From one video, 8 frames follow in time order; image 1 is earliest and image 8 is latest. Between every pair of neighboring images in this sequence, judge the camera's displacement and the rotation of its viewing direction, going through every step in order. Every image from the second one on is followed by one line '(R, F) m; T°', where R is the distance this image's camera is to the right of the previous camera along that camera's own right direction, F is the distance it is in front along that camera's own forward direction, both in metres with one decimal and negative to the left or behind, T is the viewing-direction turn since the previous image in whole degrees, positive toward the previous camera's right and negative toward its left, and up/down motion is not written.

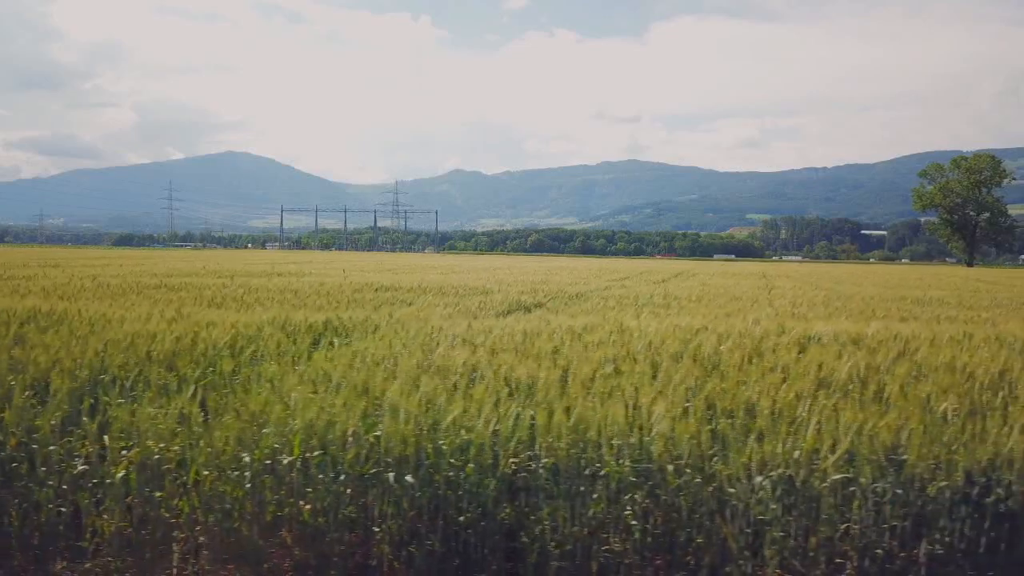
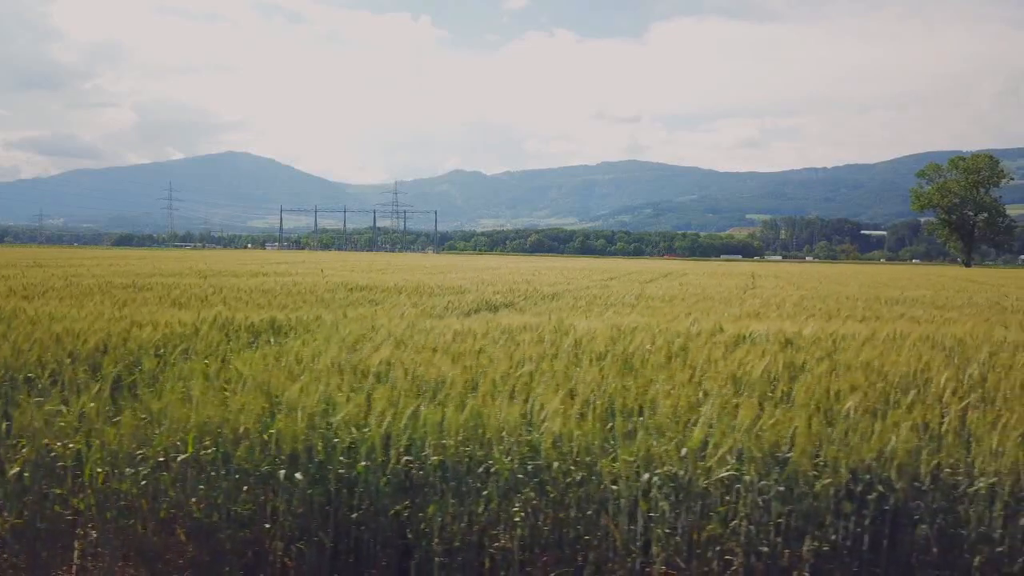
(+0.6, 0.0) m; 0°
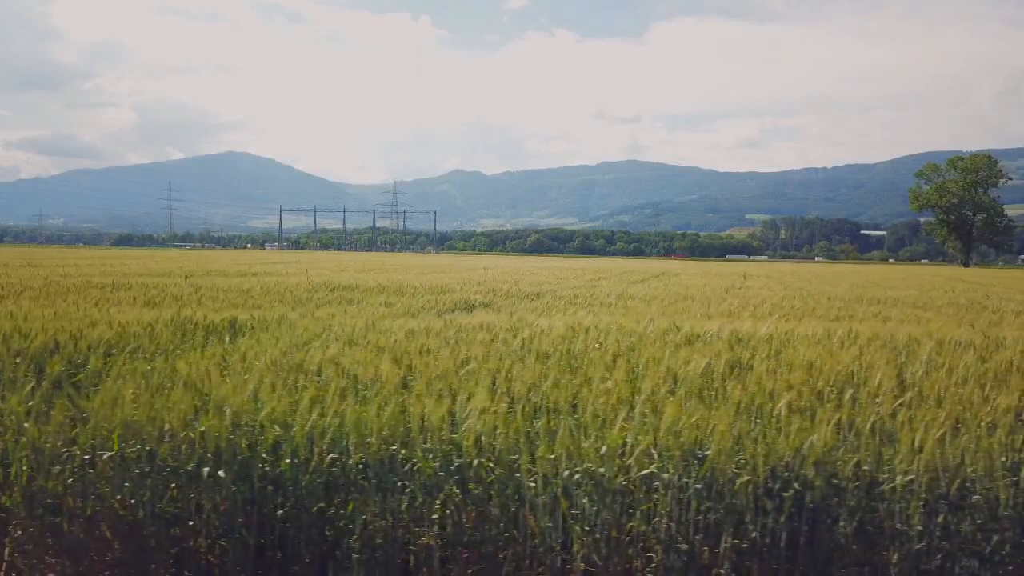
(+0.4, 0.0) m; 0°
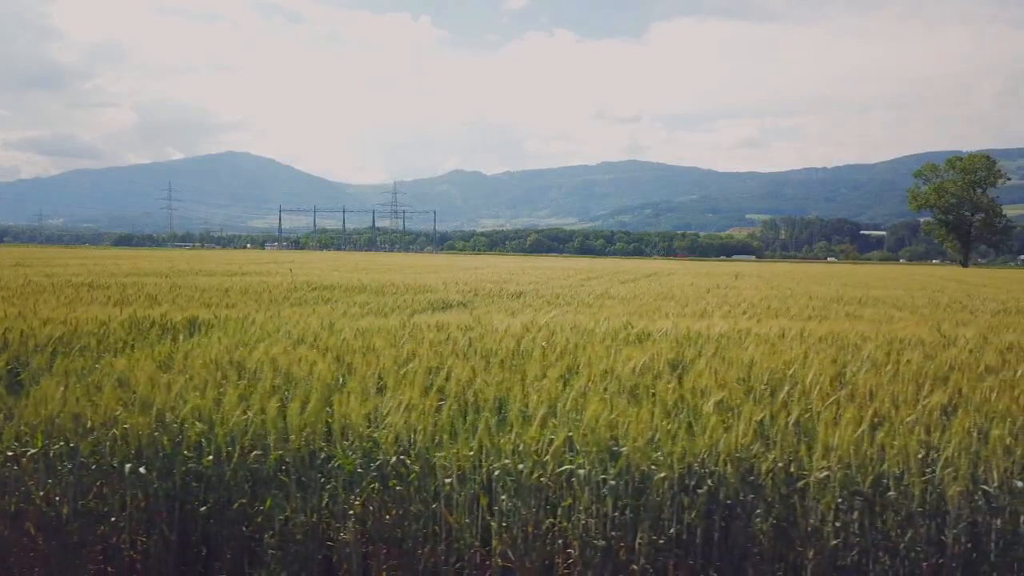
(+0.5, 0.0) m; 0°
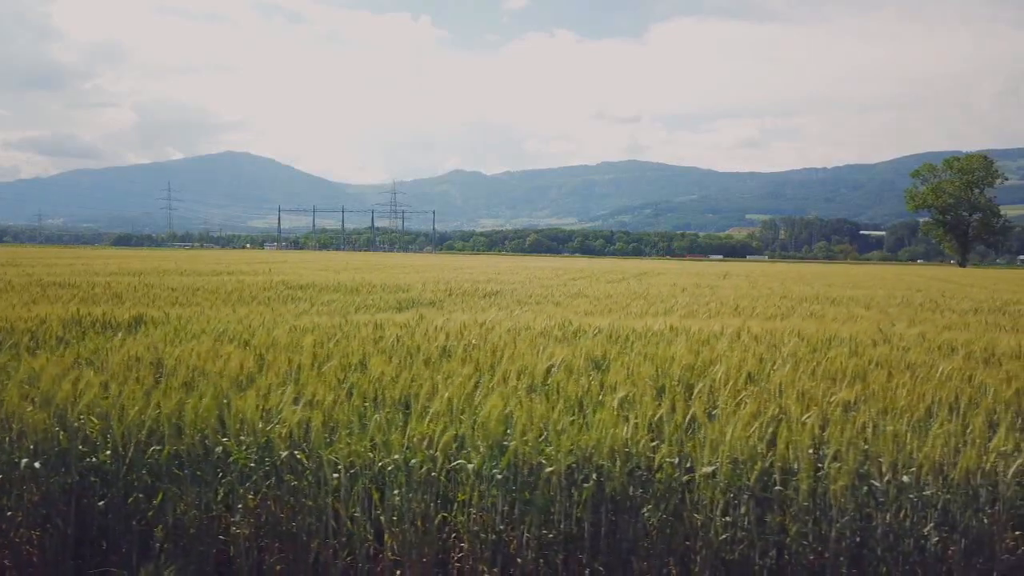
(+0.6, 0.0) m; 0°
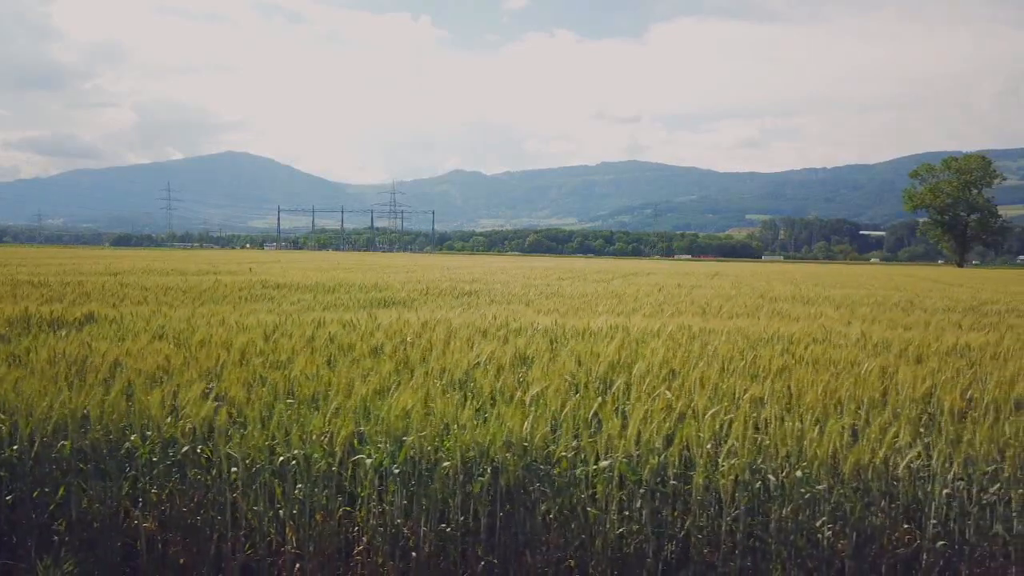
(+0.6, 0.0) m; 0°
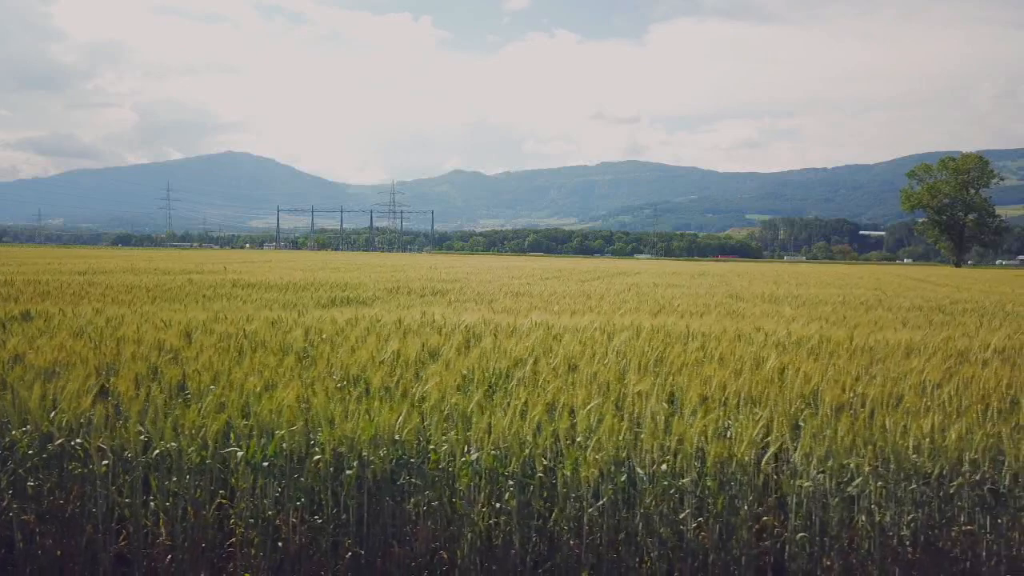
(+0.8, 0.0) m; 0°
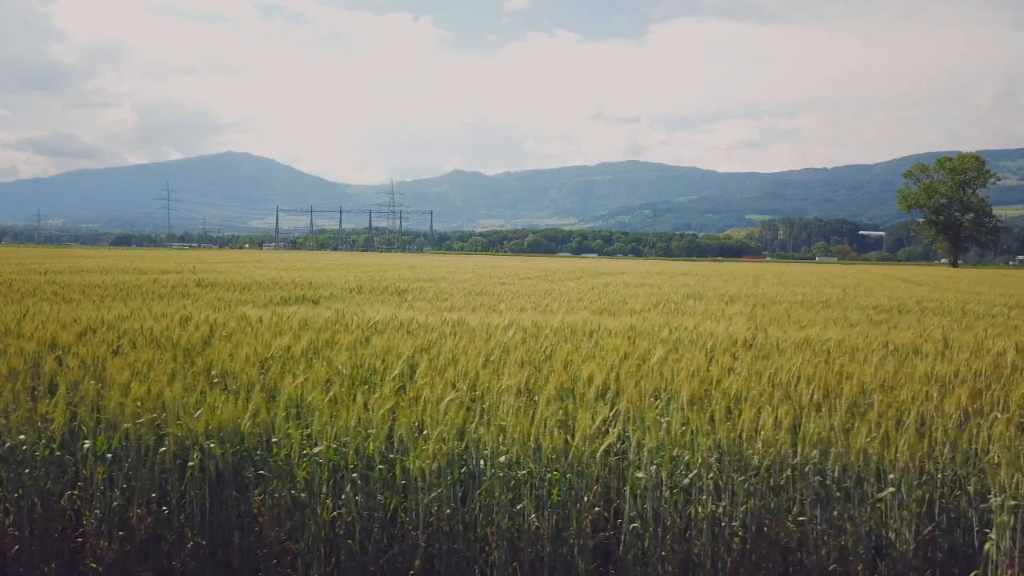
(+1.0, -0.1) m; 0°
